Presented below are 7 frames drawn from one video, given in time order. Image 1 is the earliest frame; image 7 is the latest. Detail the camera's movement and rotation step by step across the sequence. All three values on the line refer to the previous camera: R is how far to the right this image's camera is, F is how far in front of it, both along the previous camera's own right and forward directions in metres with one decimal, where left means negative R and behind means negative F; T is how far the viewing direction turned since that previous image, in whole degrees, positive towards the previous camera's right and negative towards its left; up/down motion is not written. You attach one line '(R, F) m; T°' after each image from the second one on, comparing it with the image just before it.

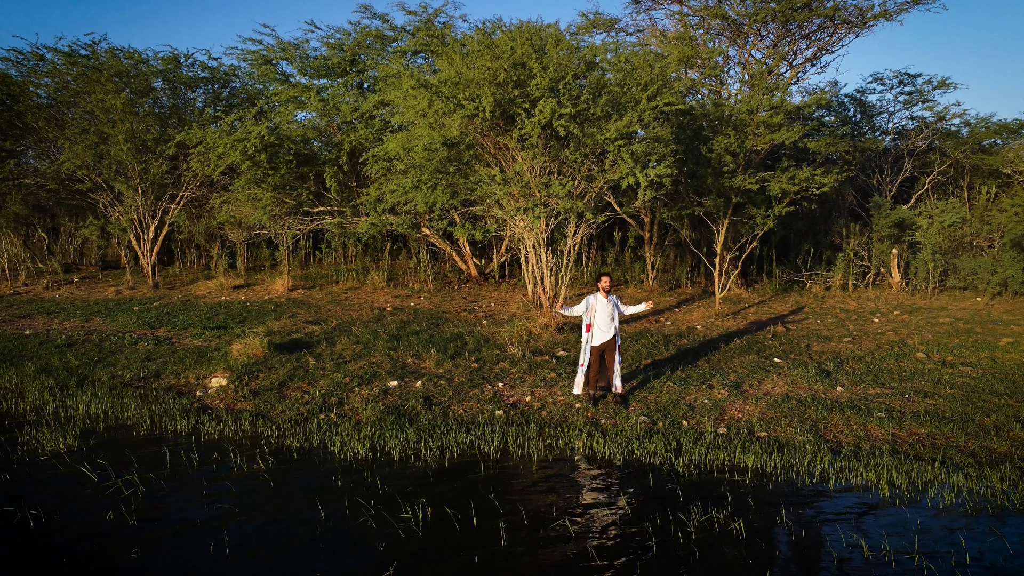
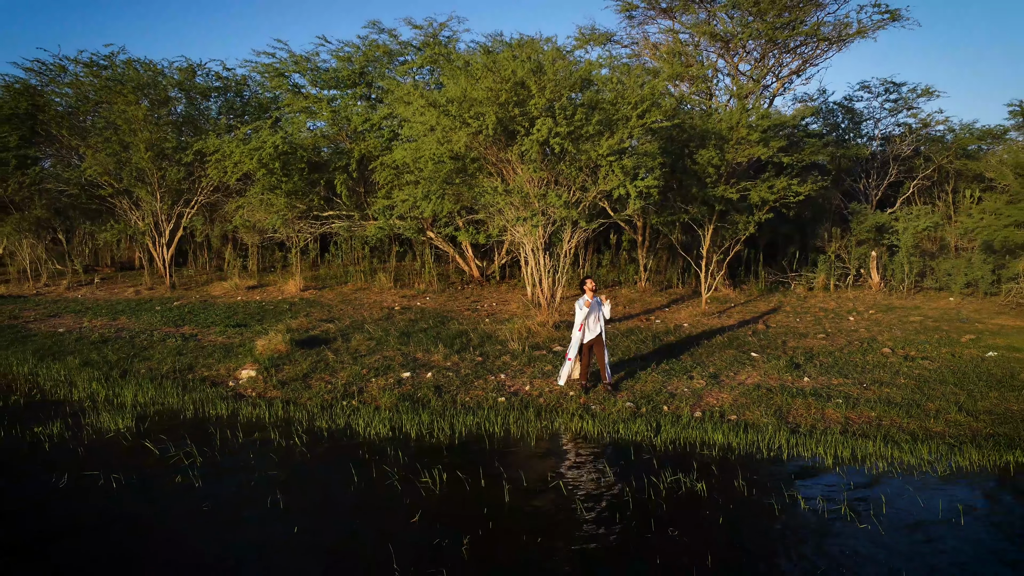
(0.0, -0.9) m; 0°
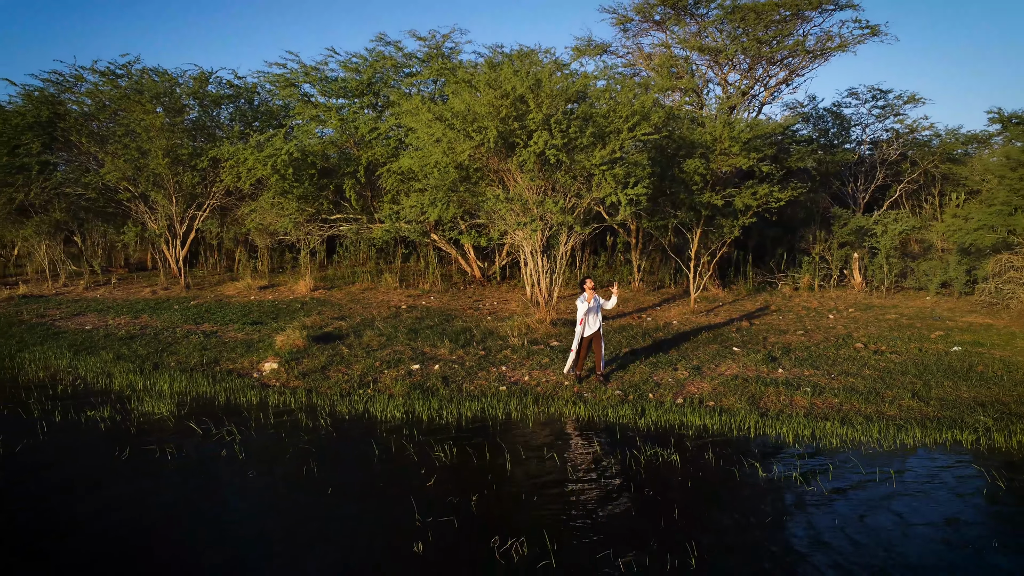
(0.0, -0.9) m; 0°
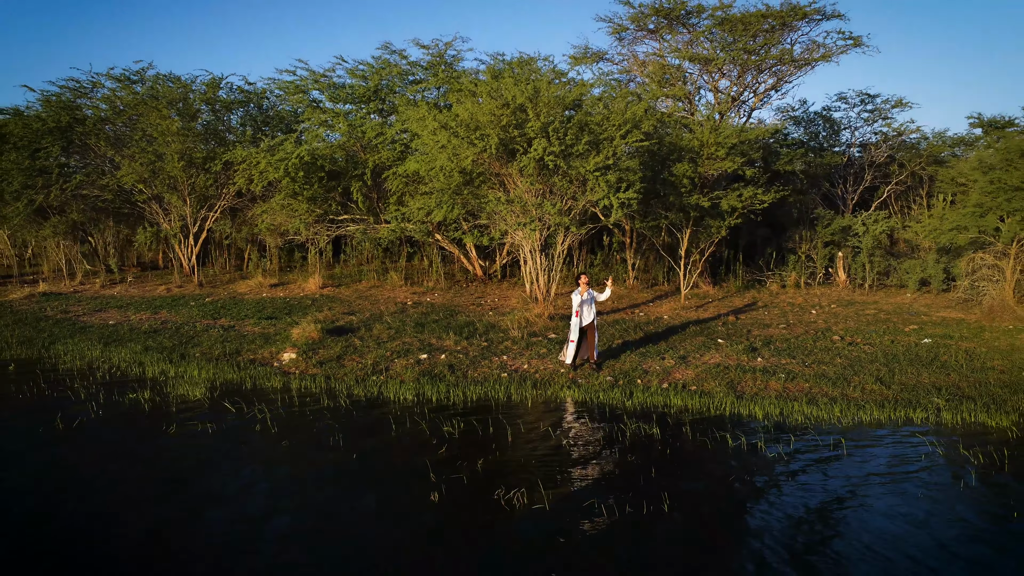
(0.0, -0.8) m; 0°
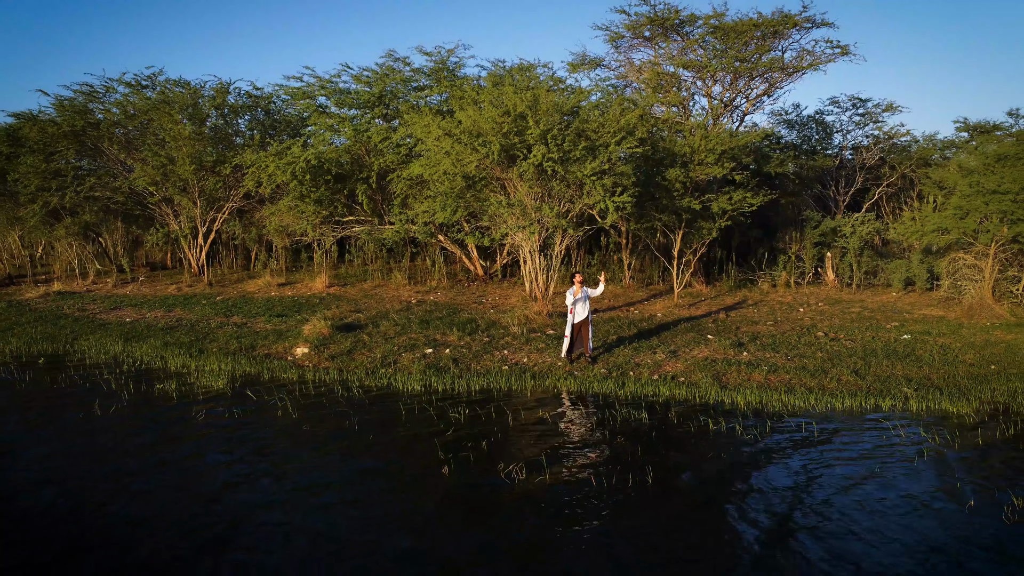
(0.0, -0.7) m; 0°
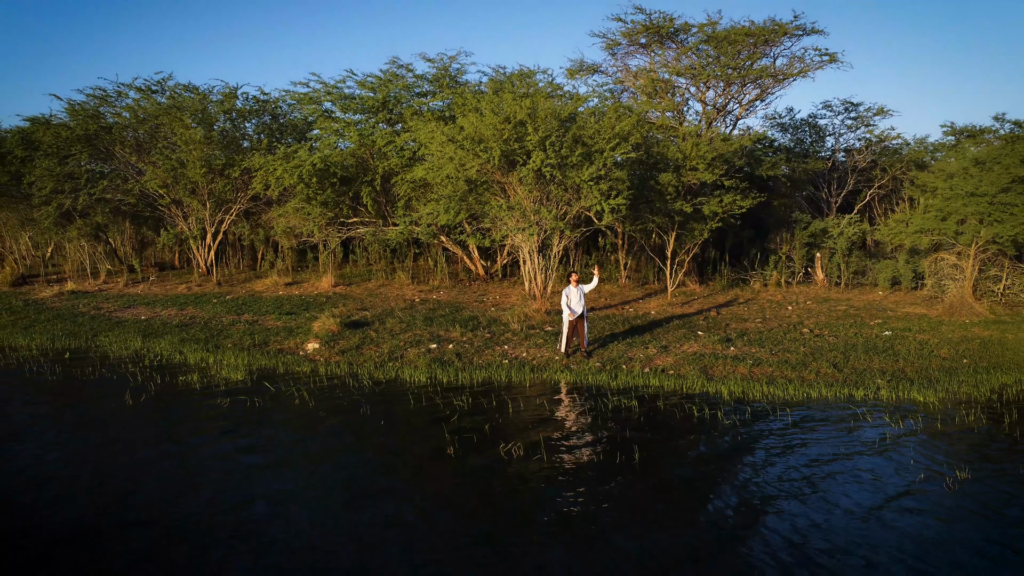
(0.0, -0.7) m; 0°
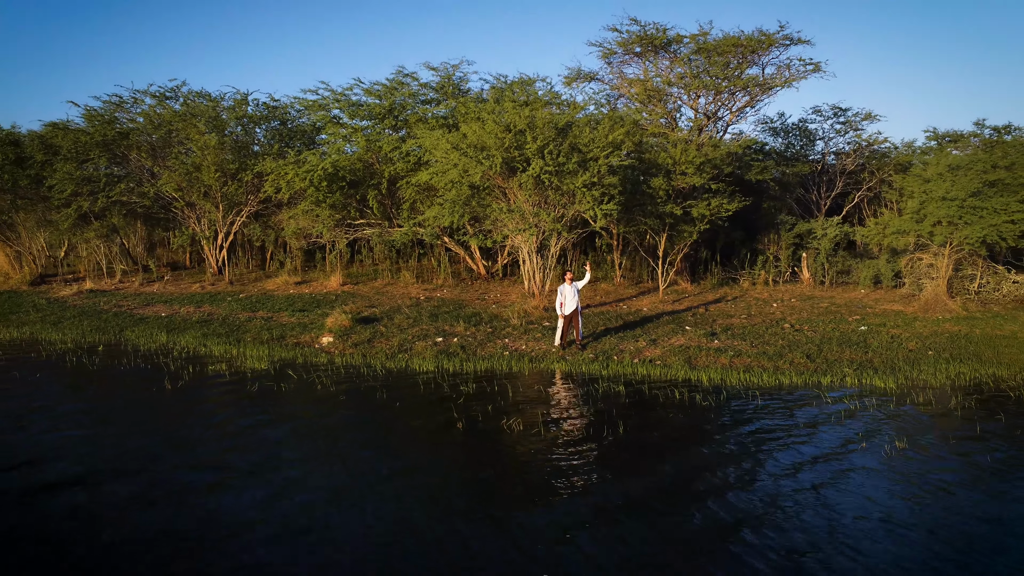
(0.0, -1.0) m; 0°
